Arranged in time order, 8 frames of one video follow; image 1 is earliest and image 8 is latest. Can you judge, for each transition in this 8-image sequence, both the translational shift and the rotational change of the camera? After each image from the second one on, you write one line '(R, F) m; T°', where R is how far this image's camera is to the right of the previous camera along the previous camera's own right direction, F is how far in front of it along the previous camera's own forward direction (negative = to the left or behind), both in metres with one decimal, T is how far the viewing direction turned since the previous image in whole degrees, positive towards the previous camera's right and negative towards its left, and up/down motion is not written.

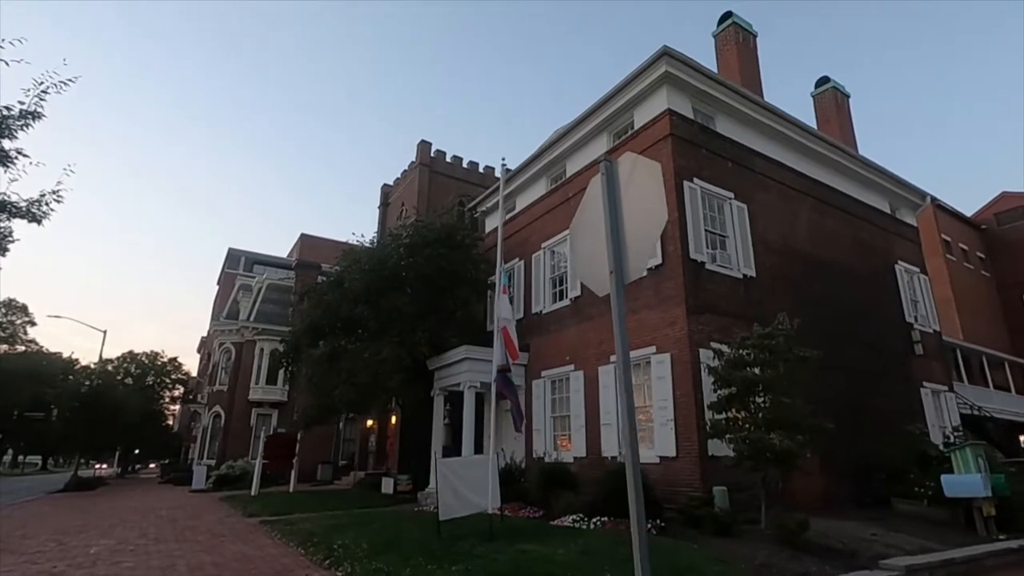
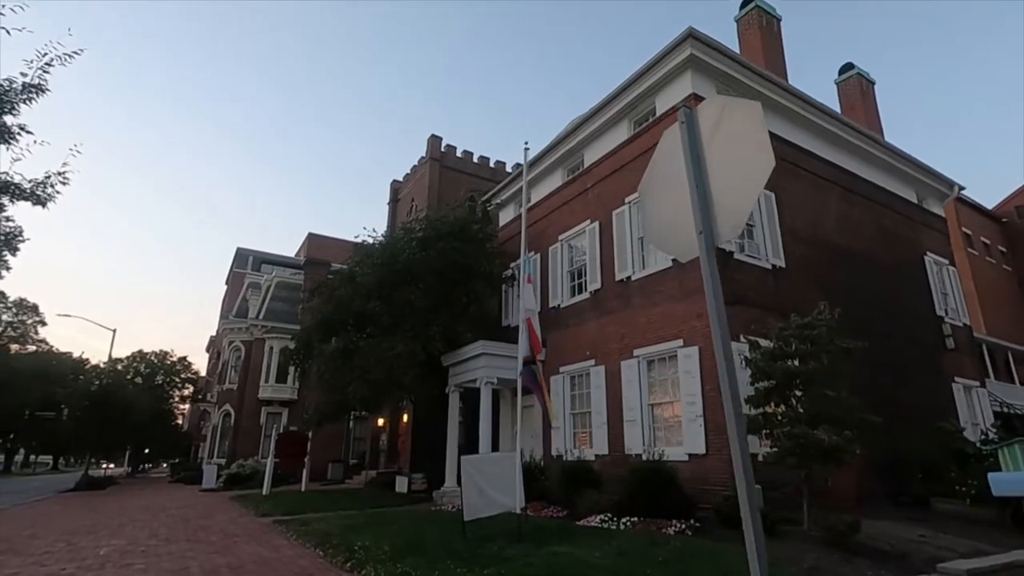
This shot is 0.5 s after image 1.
(-0.3, +0.4) m; -1°
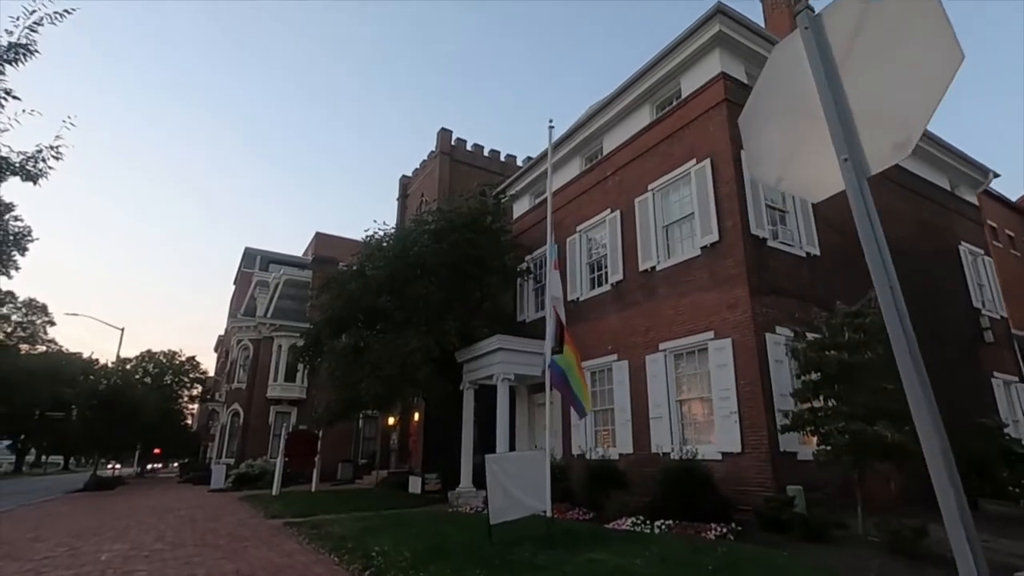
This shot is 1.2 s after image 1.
(-0.3, +0.6) m; -1°
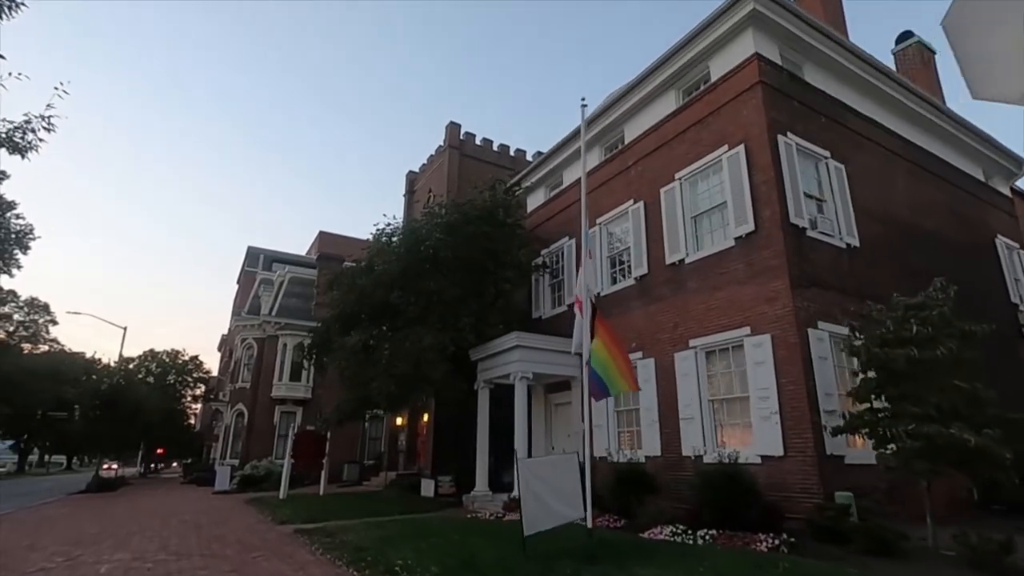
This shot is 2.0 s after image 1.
(-0.4, +0.6) m; 0°
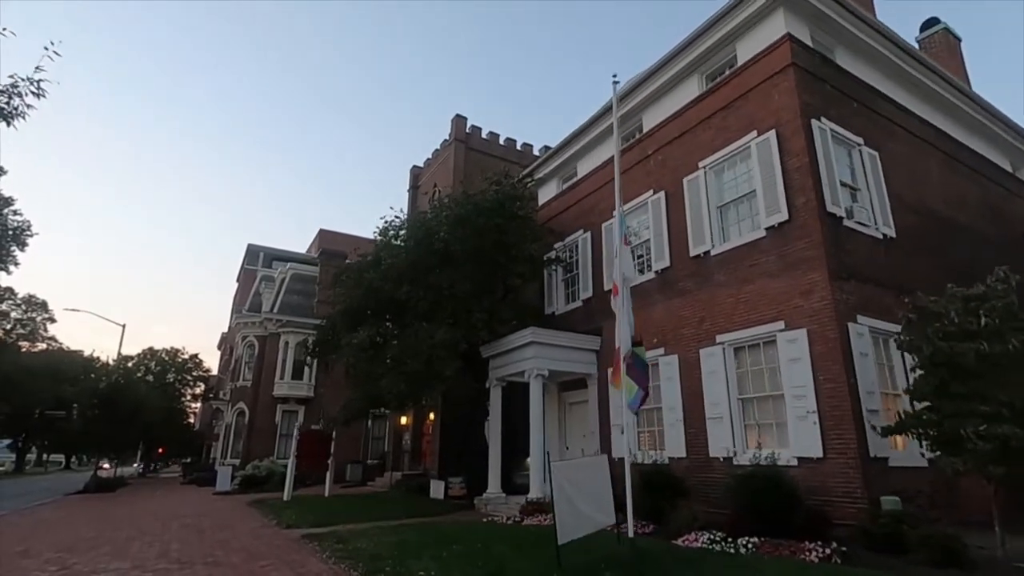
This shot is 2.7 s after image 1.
(-0.4, +0.5) m; 0°
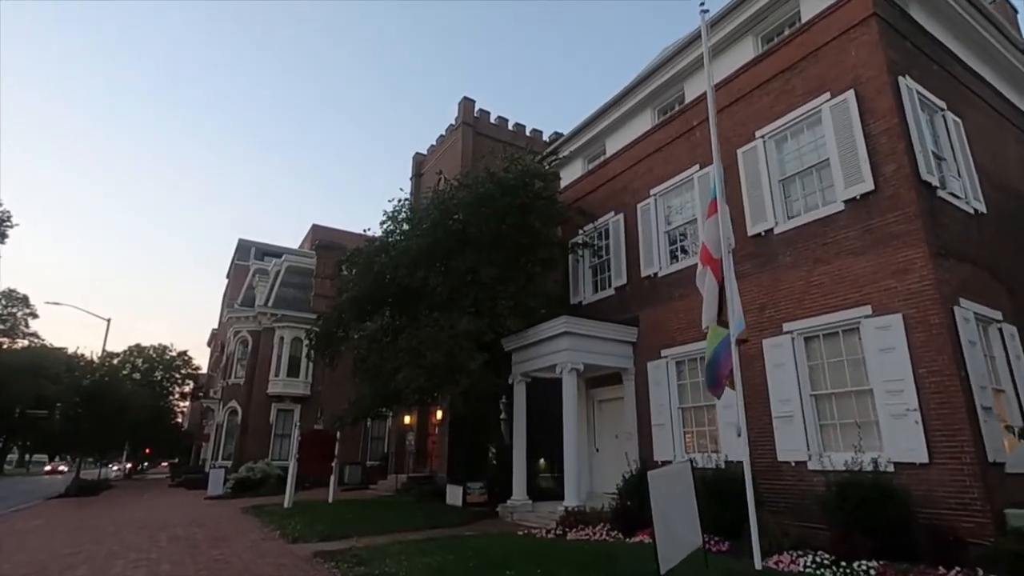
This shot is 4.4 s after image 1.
(-0.8, +1.3) m; +1°
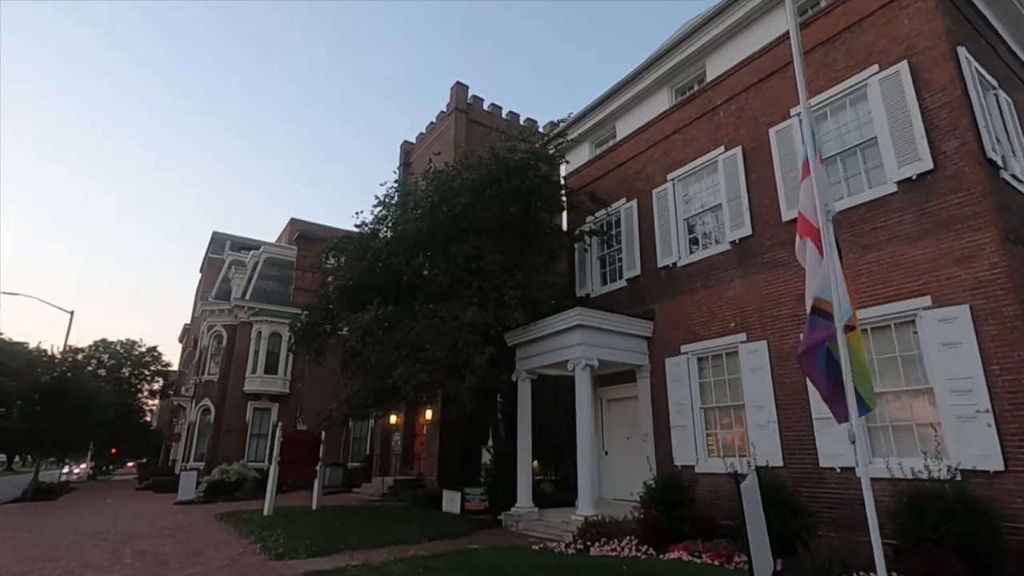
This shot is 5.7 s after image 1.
(-0.6, +1.0) m; +2°
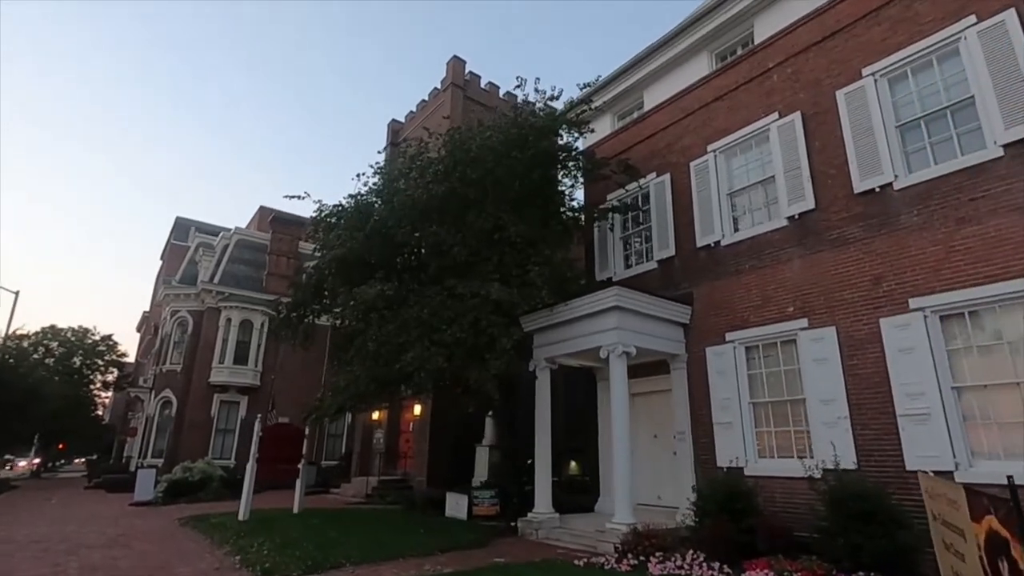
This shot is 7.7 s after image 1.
(-1.0, +1.4) m; +3°
